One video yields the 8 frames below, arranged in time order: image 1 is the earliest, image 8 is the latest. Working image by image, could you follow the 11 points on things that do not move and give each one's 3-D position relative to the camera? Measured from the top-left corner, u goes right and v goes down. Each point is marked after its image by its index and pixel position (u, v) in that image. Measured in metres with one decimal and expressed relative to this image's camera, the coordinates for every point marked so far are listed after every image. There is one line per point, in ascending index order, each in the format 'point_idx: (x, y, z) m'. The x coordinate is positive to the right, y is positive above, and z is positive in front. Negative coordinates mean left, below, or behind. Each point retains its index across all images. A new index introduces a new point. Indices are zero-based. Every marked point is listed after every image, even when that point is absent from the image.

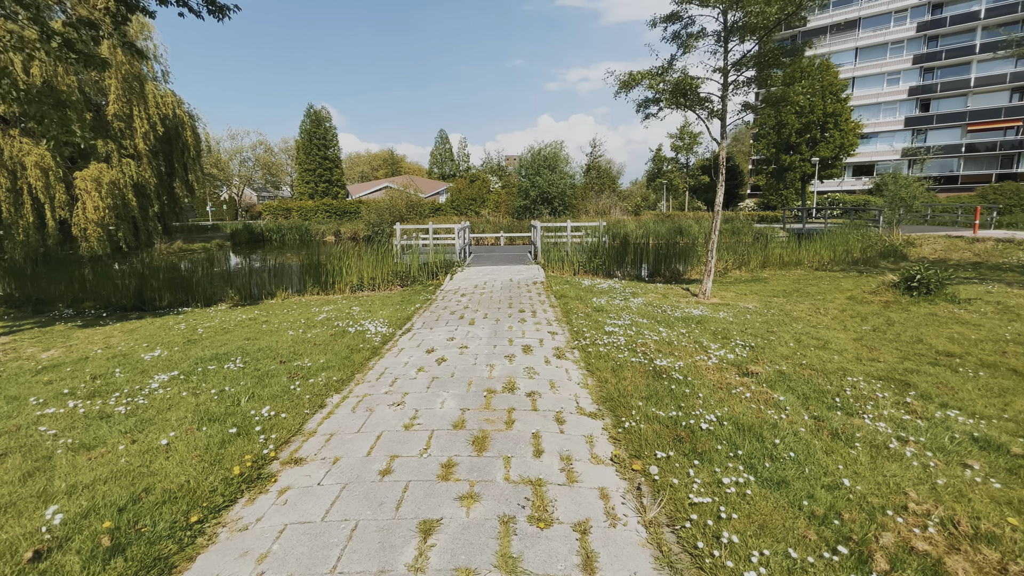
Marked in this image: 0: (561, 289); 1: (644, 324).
0: (+0.9, 0.0, +8.6) m
1: (+1.7, -0.5, +5.7) m
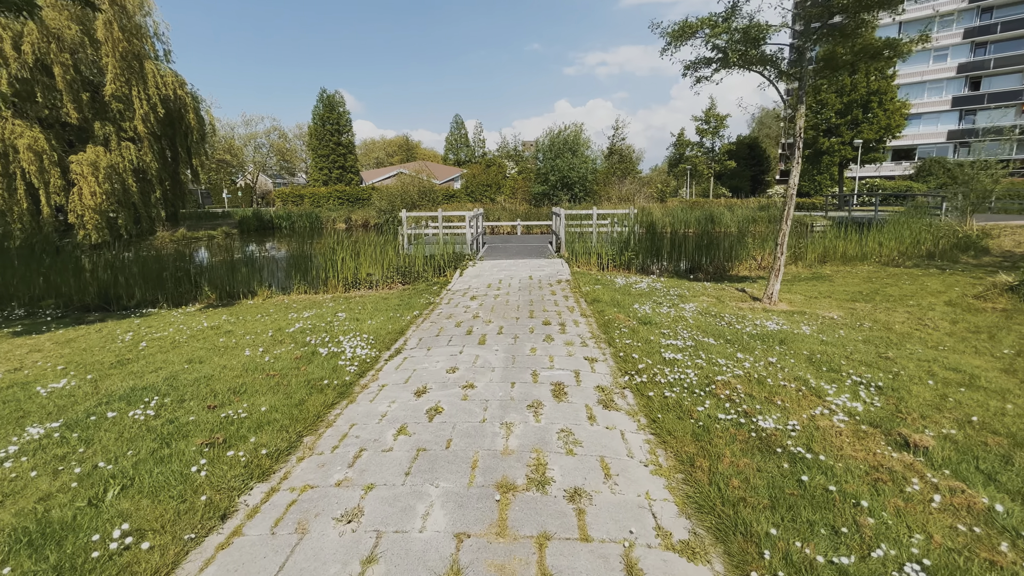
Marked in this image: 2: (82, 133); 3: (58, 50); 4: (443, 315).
0: (+1.3, 0.0, +7.1) m
1: (+1.9, -0.5, +4.3) m
2: (-16.7, +6.0, +18.2) m
3: (-15.8, +8.4, +16.3) m
4: (-0.8, -0.3, +5.6) m
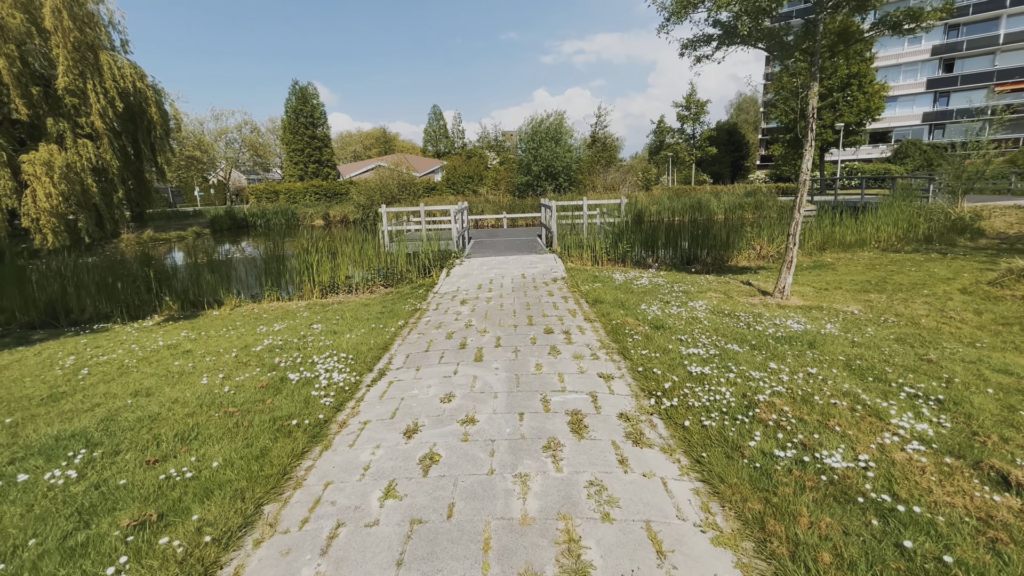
0: (+1.2, 0.0, +6.6) m
1: (+1.9, -0.6, +3.8) m
2: (-17.4, +5.7, +17.0) m
3: (-16.5, +8.0, +15.1) m
4: (-0.9, -0.4, +5.0) m
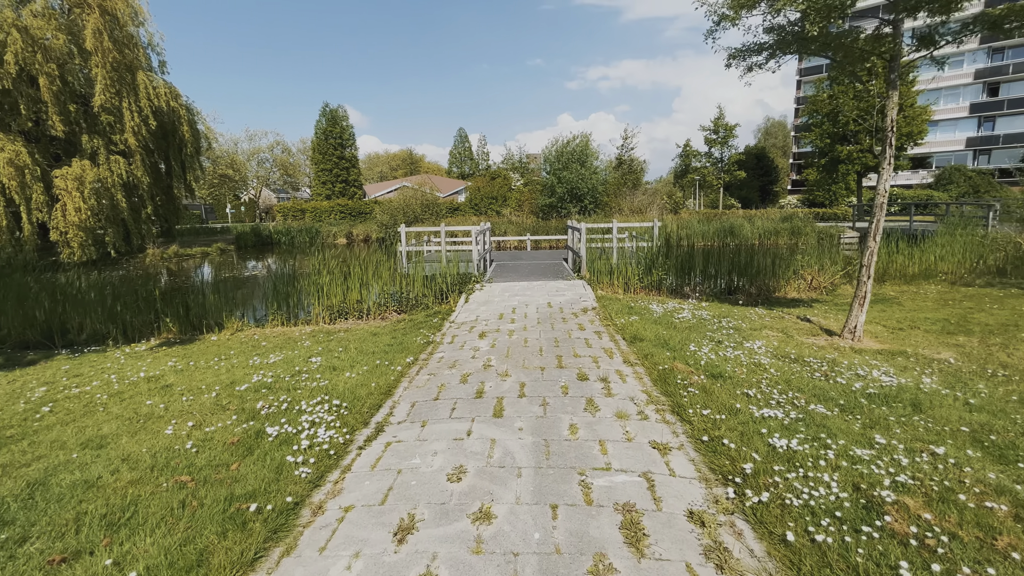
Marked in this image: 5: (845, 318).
0: (+1.5, -0.4, +5.8) m
1: (+2.1, -0.9, +3.0) m
2: (-16.5, +5.2, +17.3) m
3: (-15.6, +7.6, +15.4) m
4: (-0.6, -0.7, +4.3) m
5: (+4.0, -0.3, +5.5) m
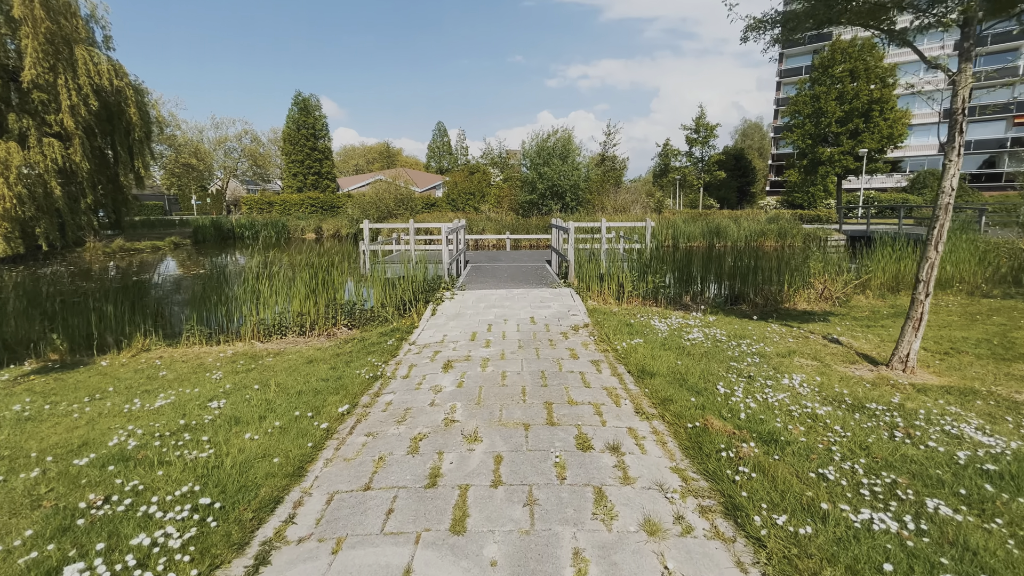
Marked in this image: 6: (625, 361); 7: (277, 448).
0: (+1.2, -0.6, +4.7) m
1: (+1.9, -1.0, +1.9) m
2: (-17.2, +5.3, +15.3) m
3: (-16.2, +7.7, +13.5) m
4: (-0.8, -0.8, +3.1) m
5: (+3.7, -0.5, +4.6) m
6: (+1.0, -0.6, +4.2) m
7: (-1.4, -0.9, +2.8) m
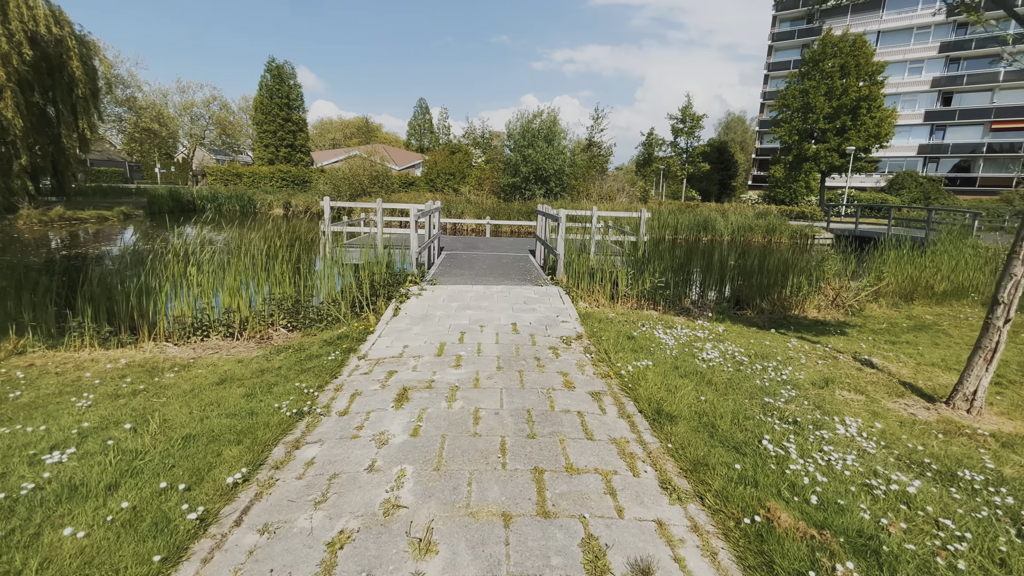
0: (+1.0, -0.6, +3.8) m
1: (+1.9, -1.2, +1.0) m
2: (-17.6, +6.2, +13.3) m
3: (-16.5, +8.5, +11.5) m
4: (-0.9, -0.9, +2.1) m
5: (+3.5, -0.7, +3.8) m
6: (+0.8, -0.7, +3.2) m
7: (-1.5, -1.0, +1.8) m
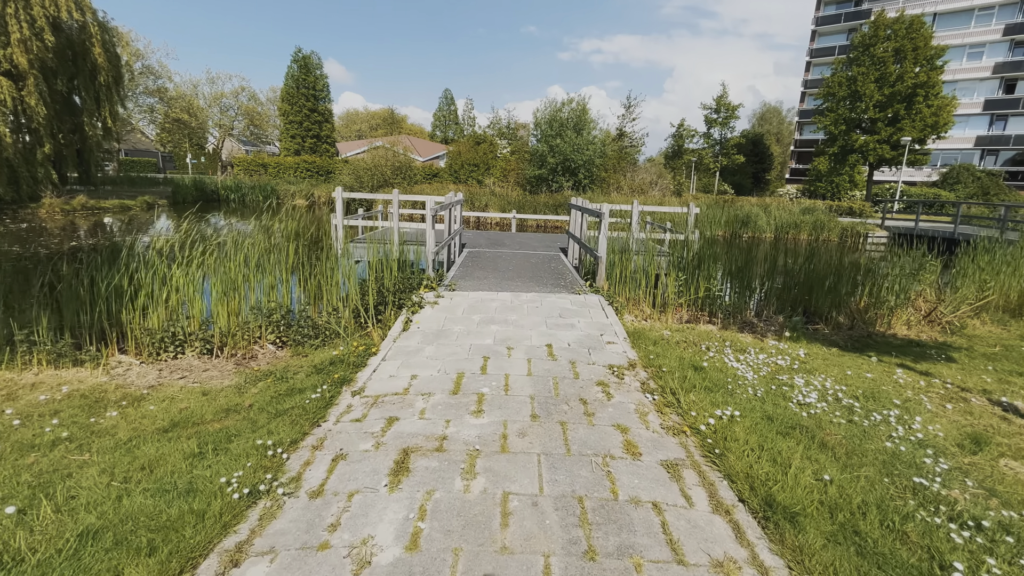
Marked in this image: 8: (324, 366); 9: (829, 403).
0: (+1.3, -0.8, +2.9) m
1: (+1.9, -1.4, +0.1) m
2: (-16.8, +6.5, +13.1) m
3: (-15.7, +8.8, +11.2) m
4: (-0.8, -1.0, +1.3) m
5: (+3.8, -0.9, +2.7) m
6: (+1.0, -0.9, +2.3) m
7: (-1.3, -1.1, +0.9) m
8: (-1.4, -0.5, +3.5) m
9: (+2.2, -0.8, +3.2) m
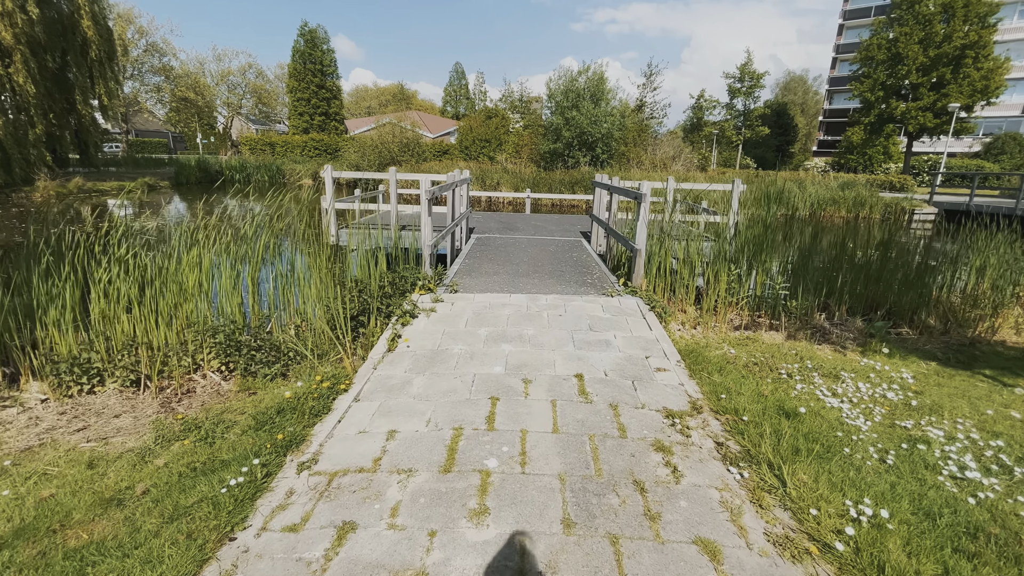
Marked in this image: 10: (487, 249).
0: (+1.4, -0.9, +1.9) m
1: (+2.0, -1.7, -0.9) m
2: (-16.4, +6.8, +12.3) m
3: (-15.4, +8.9, +10.2) m
4: (-0.7, -1.2, +0.4) m
5: (+3.8, -1.0, +1.6) m
6: (+1.1, -1.0, +1.3) m
7: (-1.3, -1.3, 0.0) m
8: (-1.3, -0.6, +2.6) m
9: (+2.3, -0.9, +2.2) m
10: (-0.4, +0.5, +6.4) m
